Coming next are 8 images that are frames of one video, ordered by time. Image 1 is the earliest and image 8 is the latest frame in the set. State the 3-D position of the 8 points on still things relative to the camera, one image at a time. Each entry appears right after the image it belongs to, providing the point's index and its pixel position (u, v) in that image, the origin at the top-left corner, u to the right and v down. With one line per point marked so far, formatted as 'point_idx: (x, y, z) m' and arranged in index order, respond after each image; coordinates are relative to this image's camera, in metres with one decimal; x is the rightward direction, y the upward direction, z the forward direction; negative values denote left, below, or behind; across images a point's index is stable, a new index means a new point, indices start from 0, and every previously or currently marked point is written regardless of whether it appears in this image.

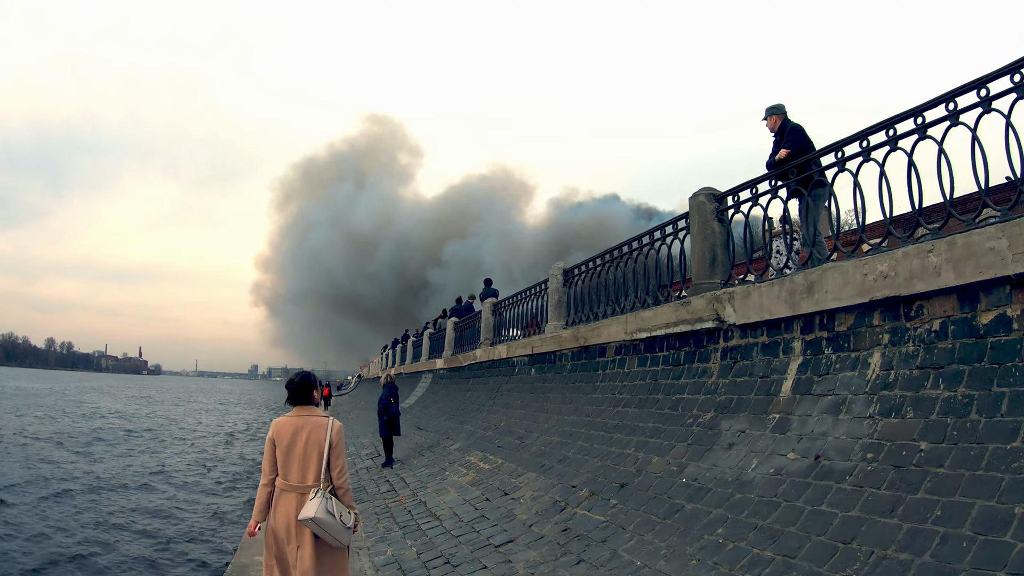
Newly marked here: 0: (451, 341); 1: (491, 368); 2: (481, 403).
0: (-1.8, -1.6, +18.8) m
1: (-0.4, -1.7, +13.2) m
2: (-0.6, -2.3, +12.4) m
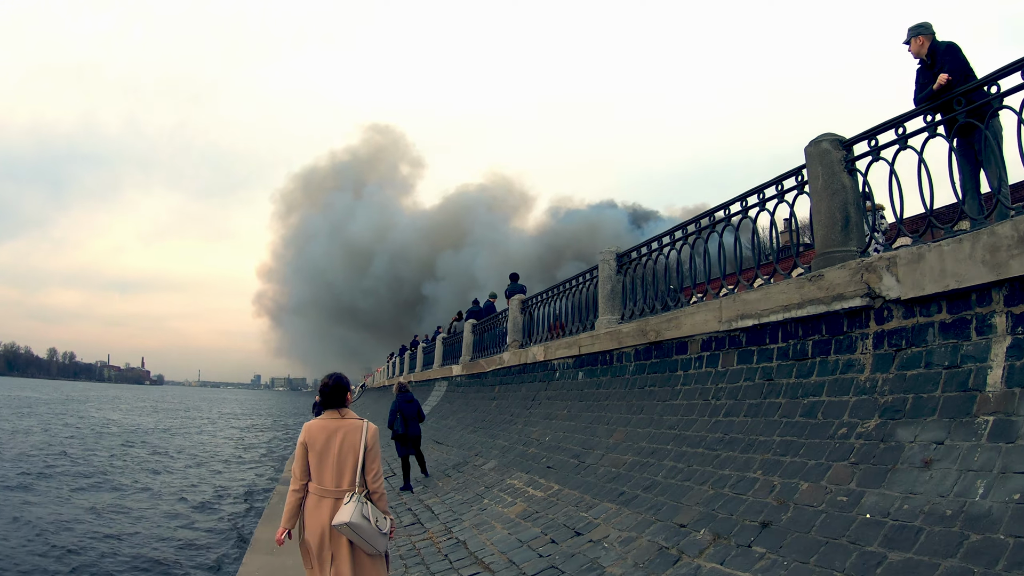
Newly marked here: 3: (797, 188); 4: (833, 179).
0: (-1.1, -1.5, +16.9) m
1: (+0.2, -1.5, +11.4) m
2: (0.0, -2.1, +10.6) m
3: (+2.8, +1.0, +6.3) m
4: (+3.0, +1.0, +6.0) m
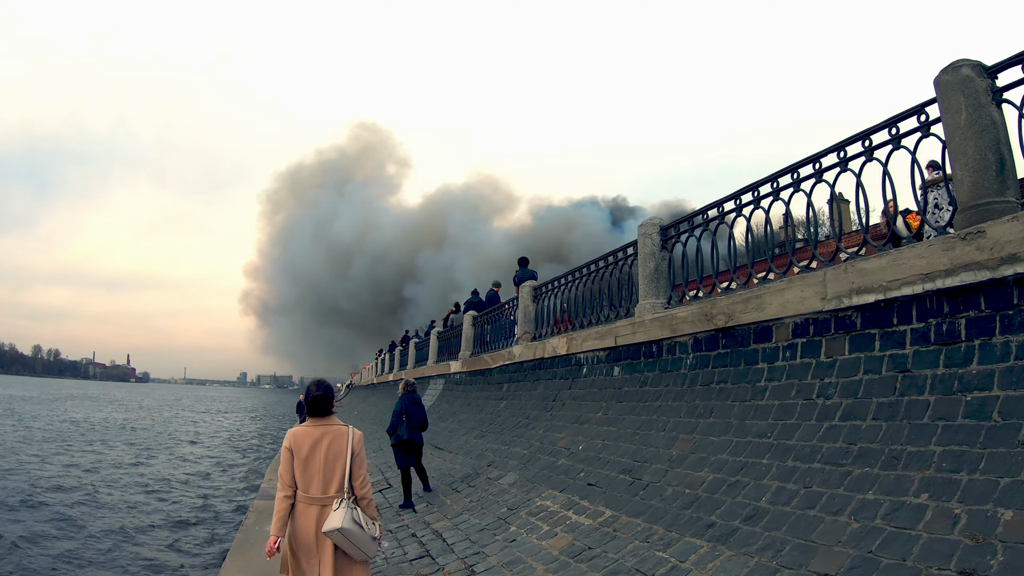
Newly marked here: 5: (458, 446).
0: (-1.0, -1.3, +15.4) m
1: (+0.4, -1.3, +9.9) m
2: (+0.3, -1.8, +9.1) m
3: (+3.2, +1.2, +4.9) m
4: (+3.4, +1.3, +4.5) m
5: (-0.9, -2.6, +10.3) m
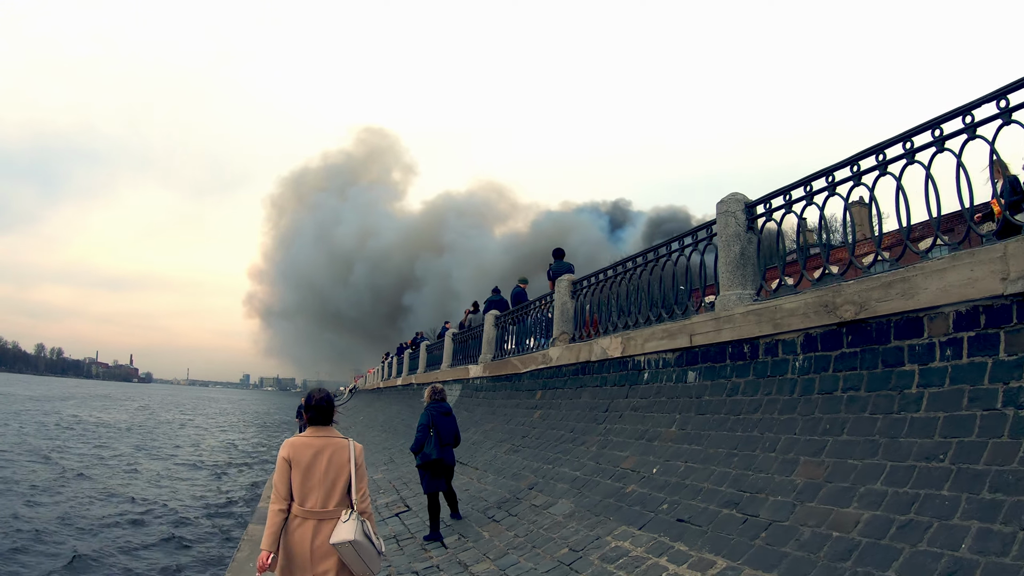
0: (-0.4, -1.2, +14.1) m
1: (+1.0, -1.2, +8.5) m
2: (+0.8, -1.7, +7.7) m
3: (+3.7, +1.3, +3.5) m
4: (+3.9, +1.4, +3.2) m
5: (-0.4, -2.4, +9.0) m
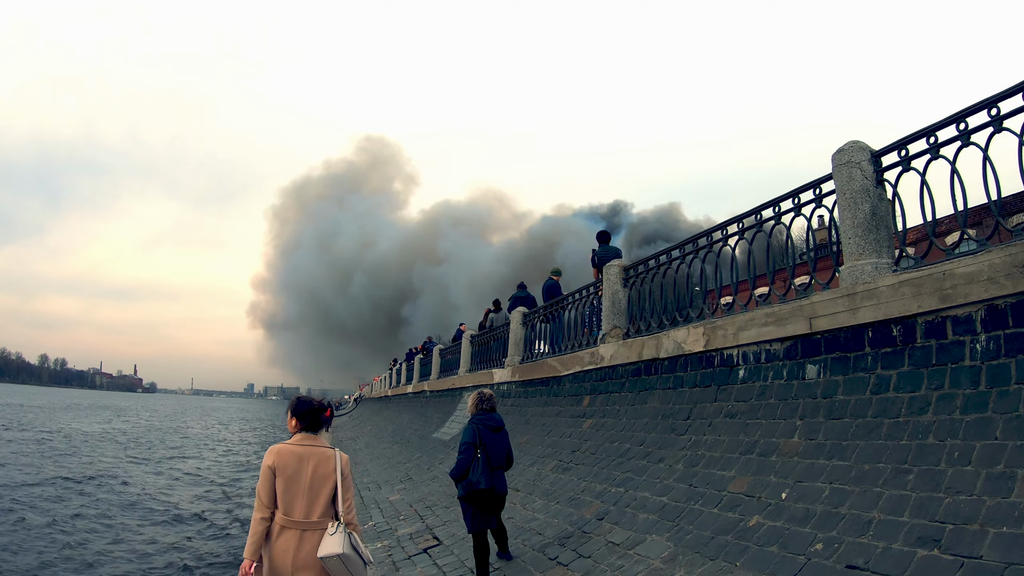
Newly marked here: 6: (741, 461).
0: (+0.1, -1.1, +12.6) m
1: (+1.5, -1.0, +7.1) m
2: (+1.3, -1.5, +6.2) m
3: (+4.2, +1.6, +2.1) m
4: (+4.4, +1.7, +1.7) m
5: (+0.2, -2.2, +7.5) m
6: (+1.7, -1.4, +5.0) m
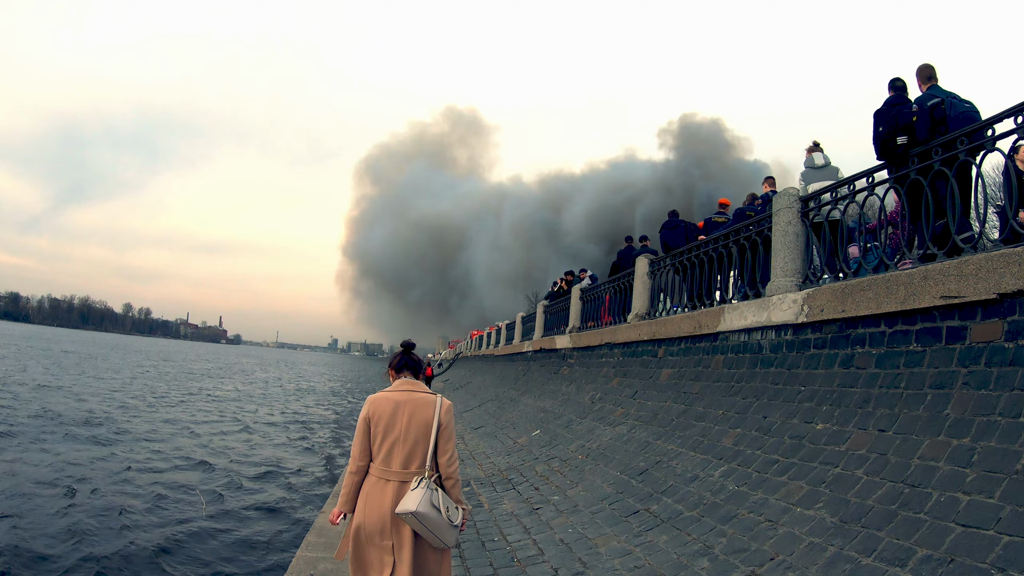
0: (+1.6, -0.7, +15.8) m
1: (+2.3, -1.0, +10.2) m
2: (+2.0, -1.5, +9.4) m
3: (+4.4, +1.3, +4.8) m
4: (+4.6, +1.3, +4.4) m
5: (+1.0, -2.2, +10.8) m
6: (+2.2, -1.5, +8.1) m
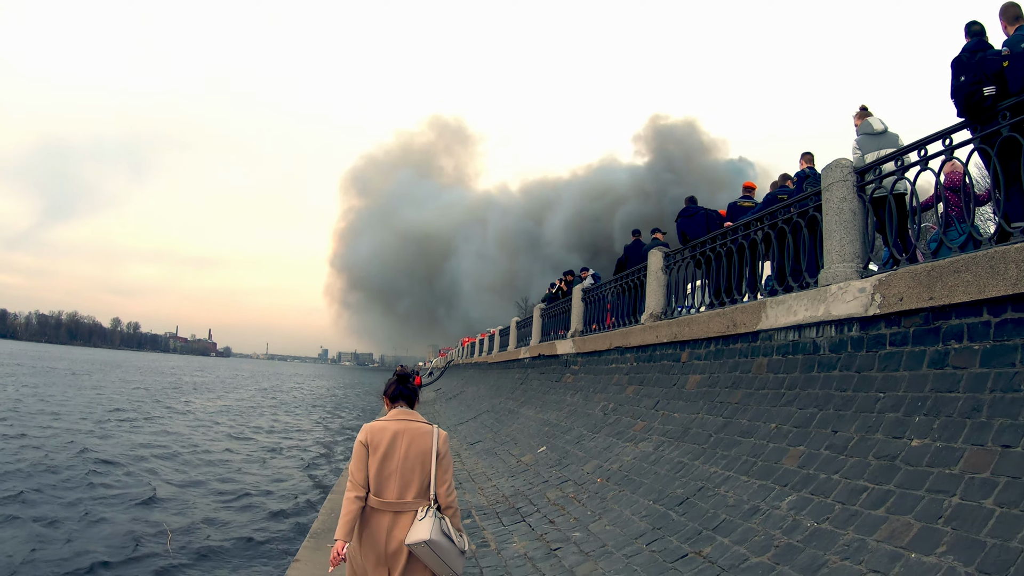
0: (+1.5, -0.7, +14.6) m
1: (+2.3, -0.9, +8.9) m
2: (+2.0, -1.4, +8.1) m
3: (+4.5, +1.5, +3.6) m
4: (+4.7, +1.5, +3.2) m
5: (+1.1, -2.1, +9.5) m
6: (+2.3, -1.4, +6.9) m
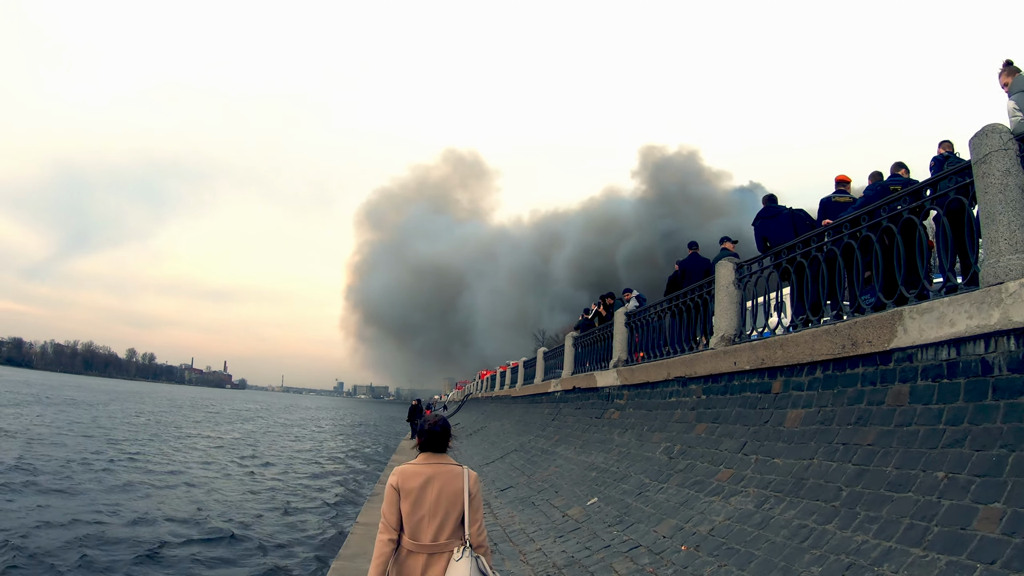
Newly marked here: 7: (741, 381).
0: (+2.2, -1.2, +12.8) m
1: (+2.9, -1.0, +7.1) m
2: (+2.6, -1.5, +6.3) m
3: (+5.0, +1.6, +1.9) m
4: (+5.1, +1.6, +1.5) m
5: (+1.6, -2.3, +7.7) m
6: (+2.8, -1.4, +5.0) m
7: (+2.7, -1.2, +8.1) m
